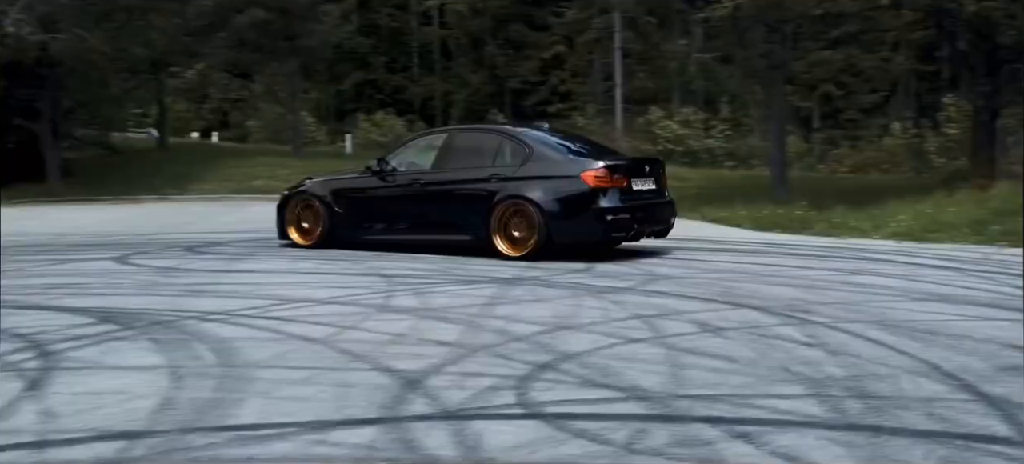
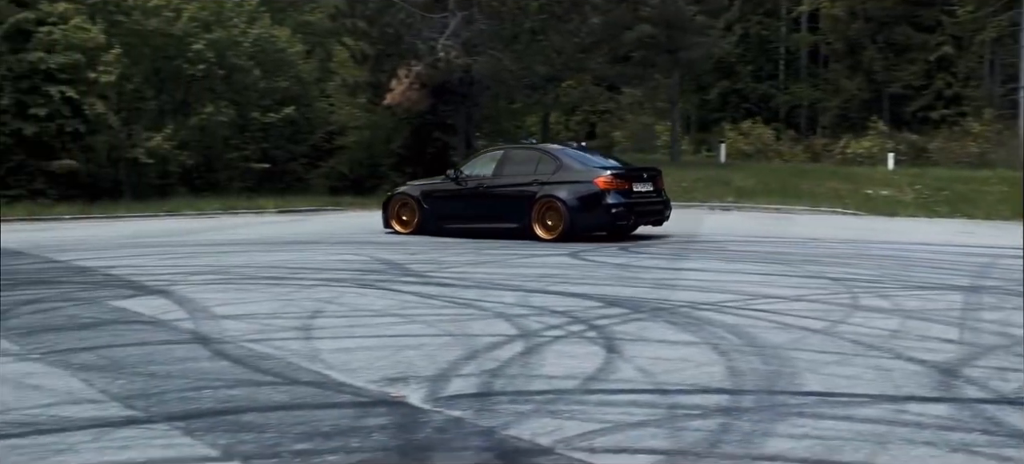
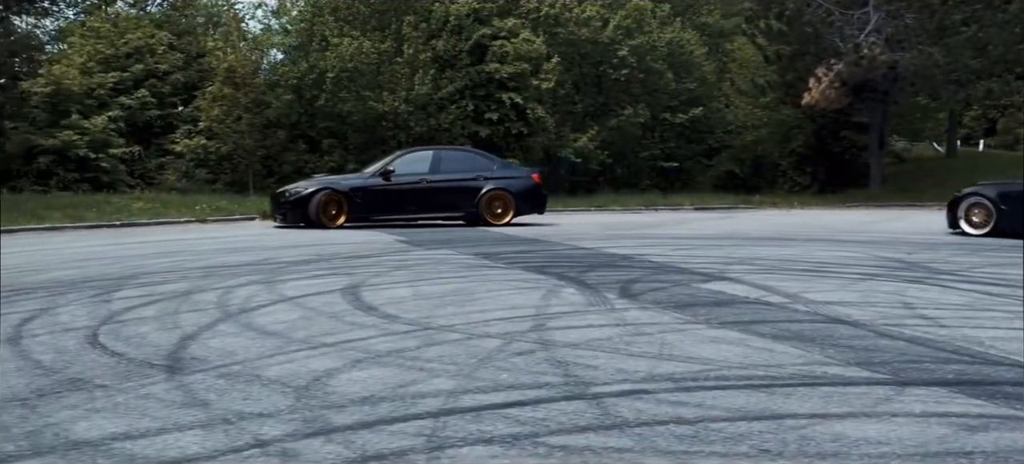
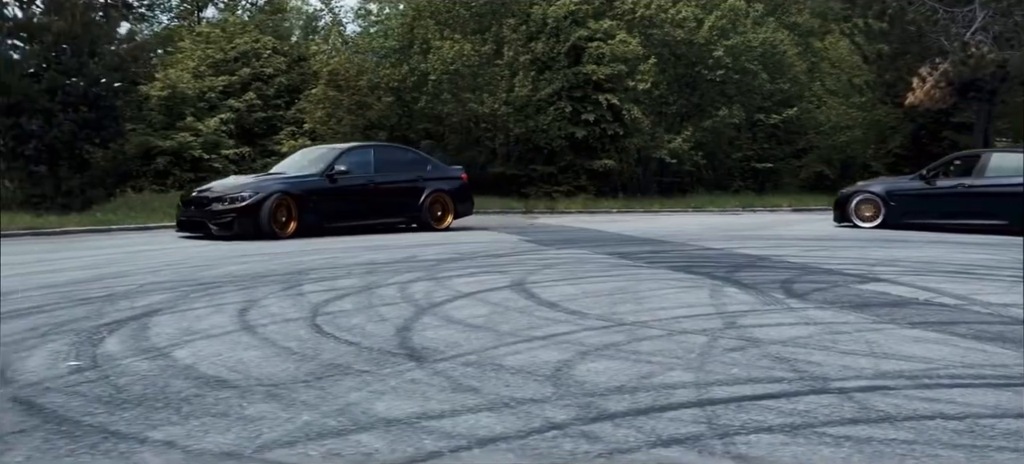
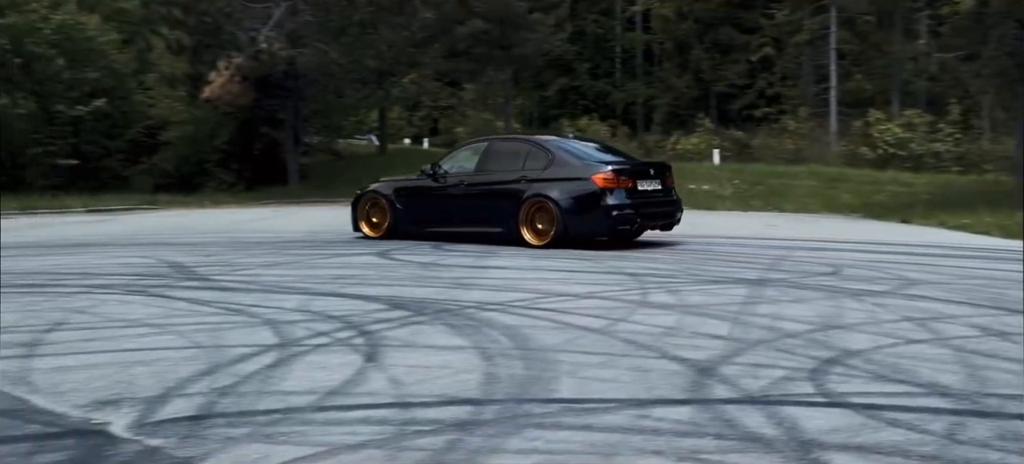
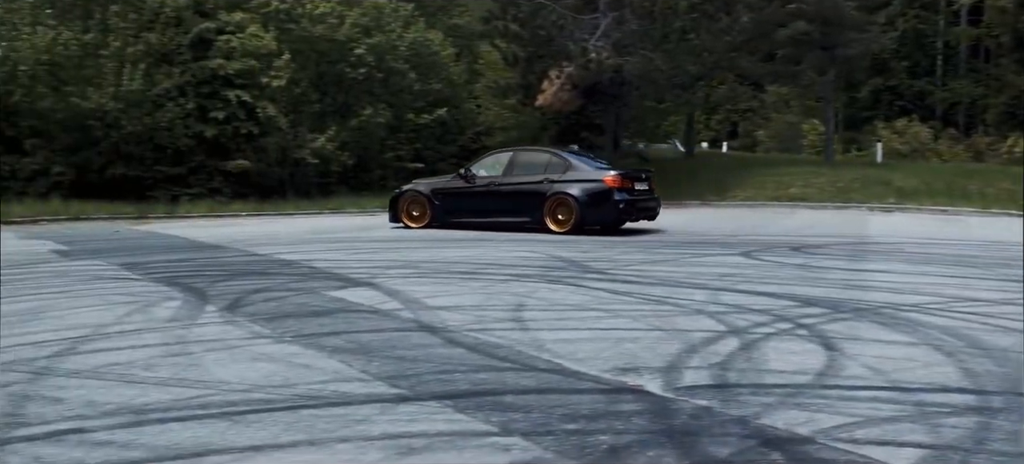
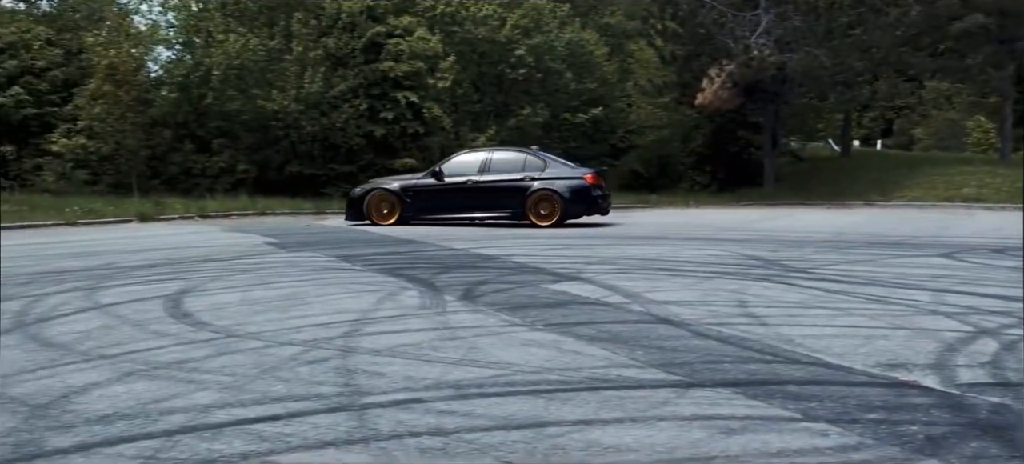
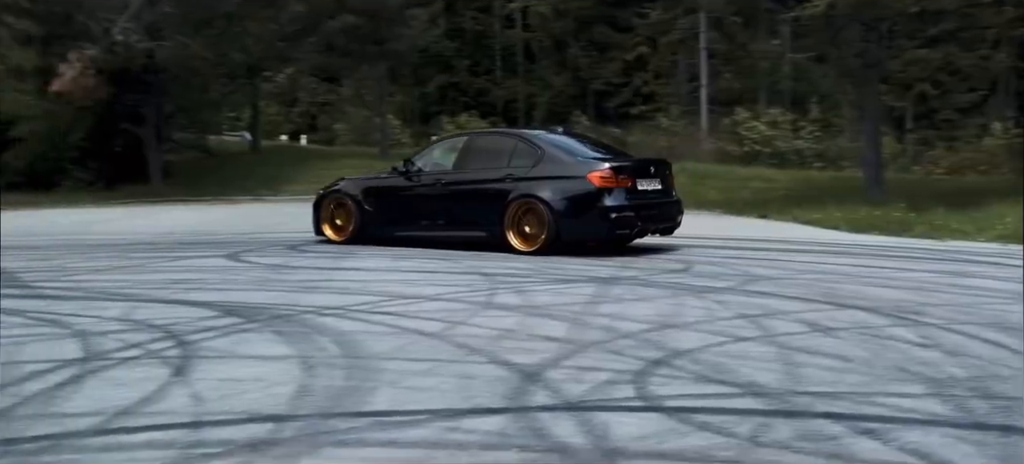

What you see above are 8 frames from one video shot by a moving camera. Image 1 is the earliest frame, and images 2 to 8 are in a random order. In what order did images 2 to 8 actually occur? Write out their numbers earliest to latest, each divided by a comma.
8, 5, 2, 6, 7, 3, 4
